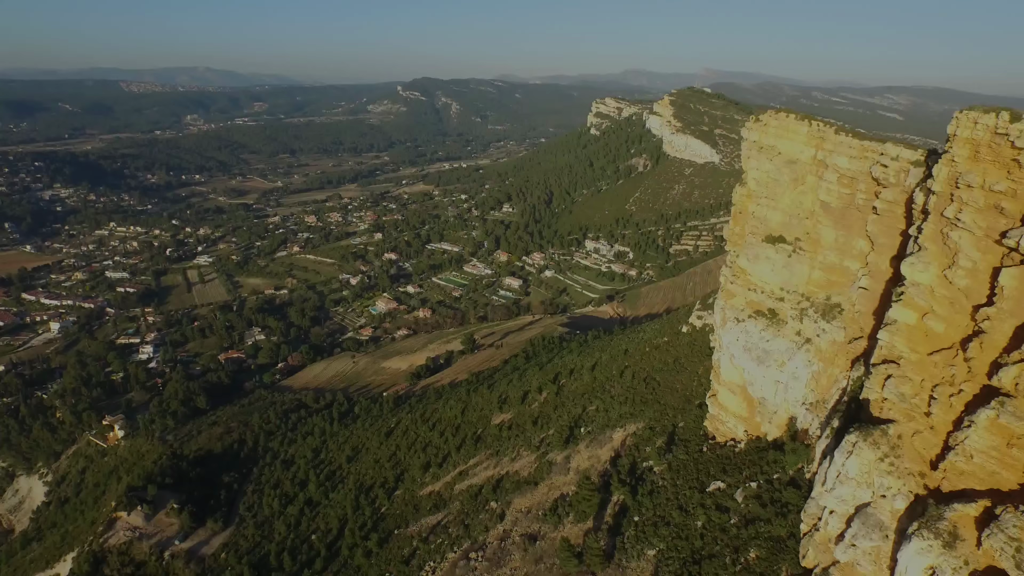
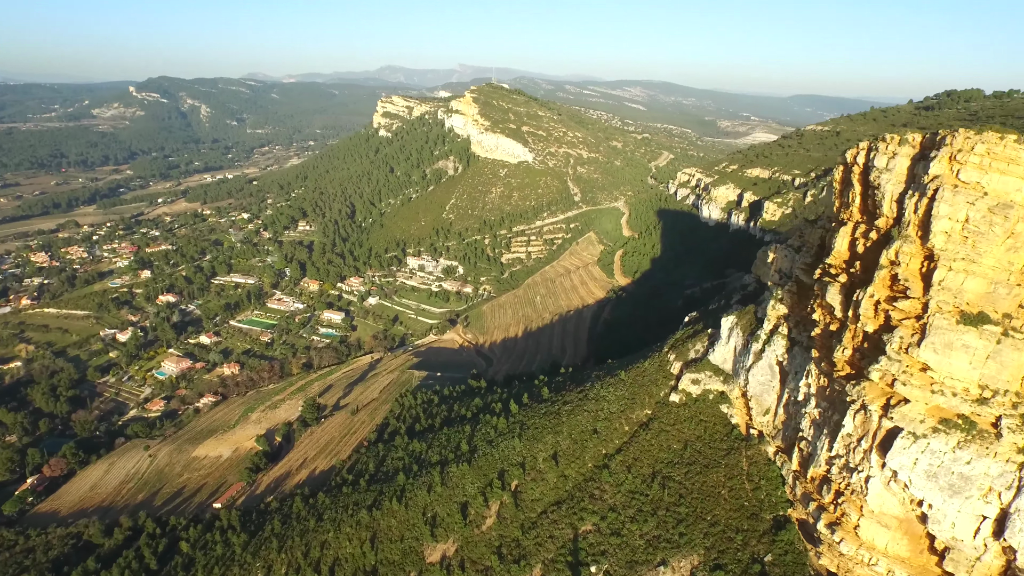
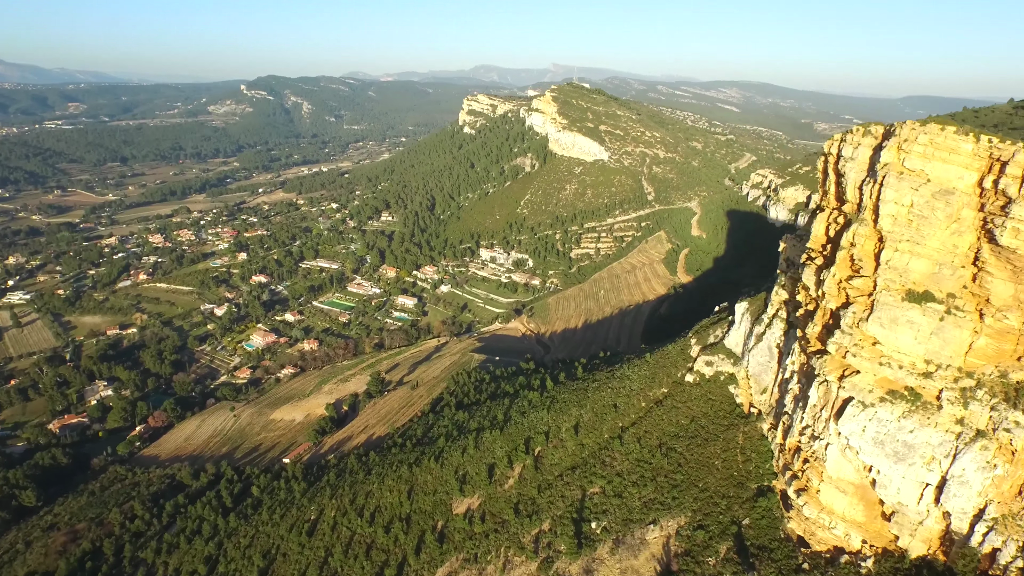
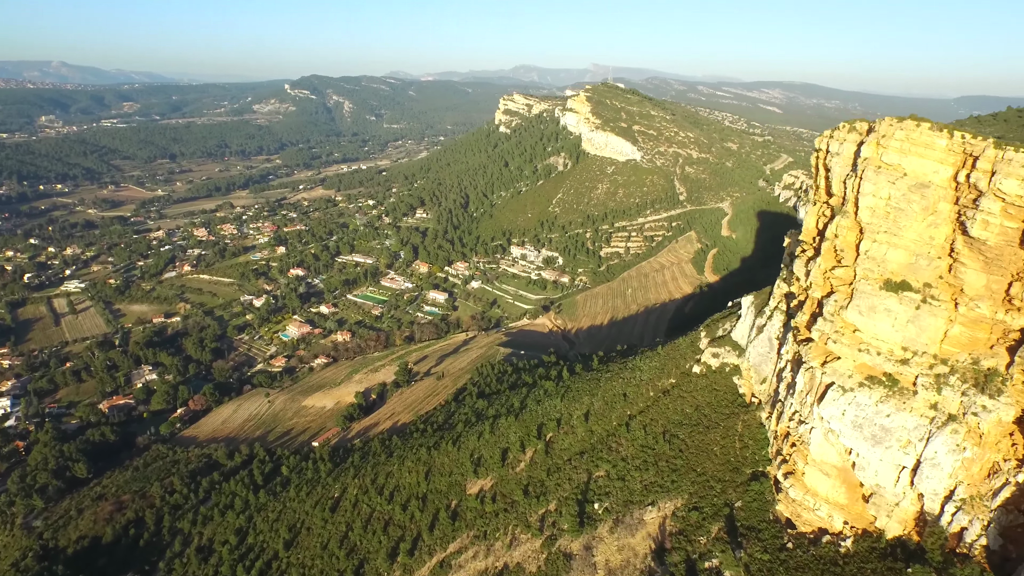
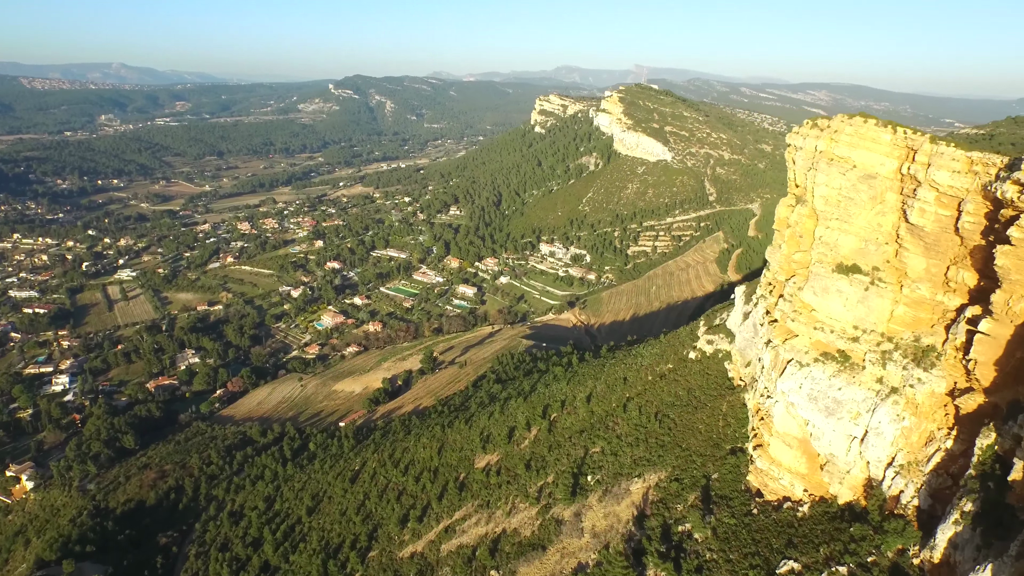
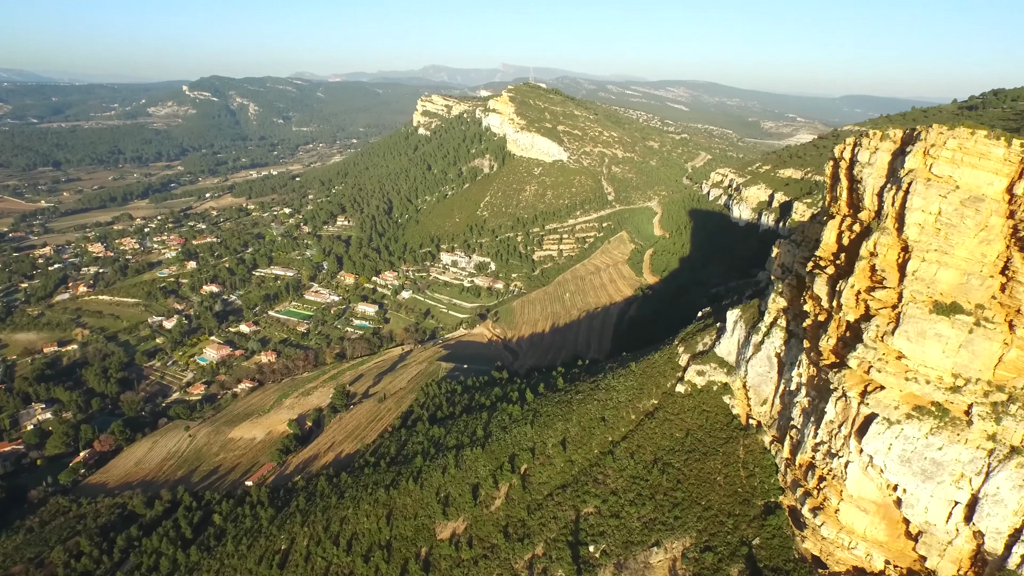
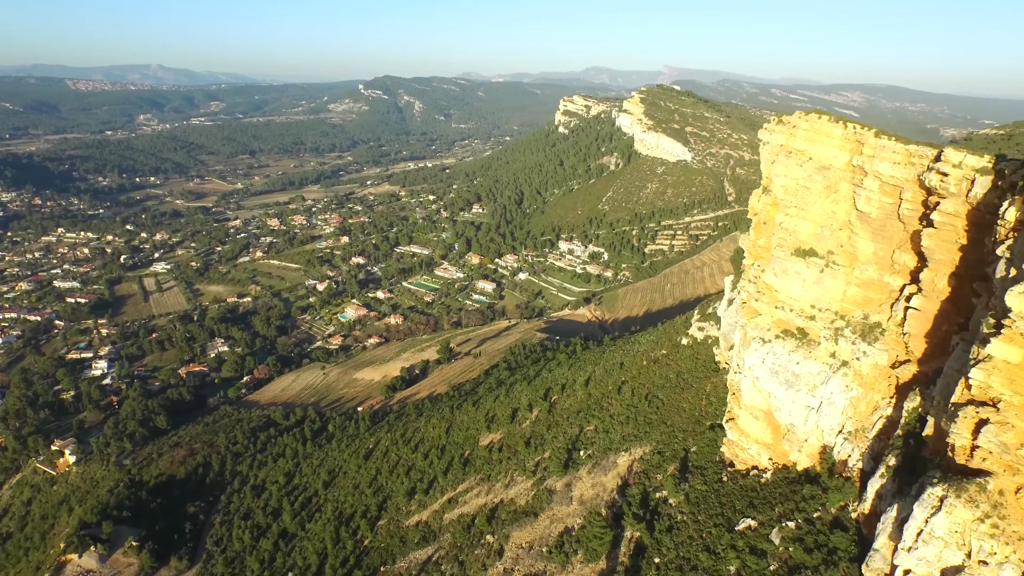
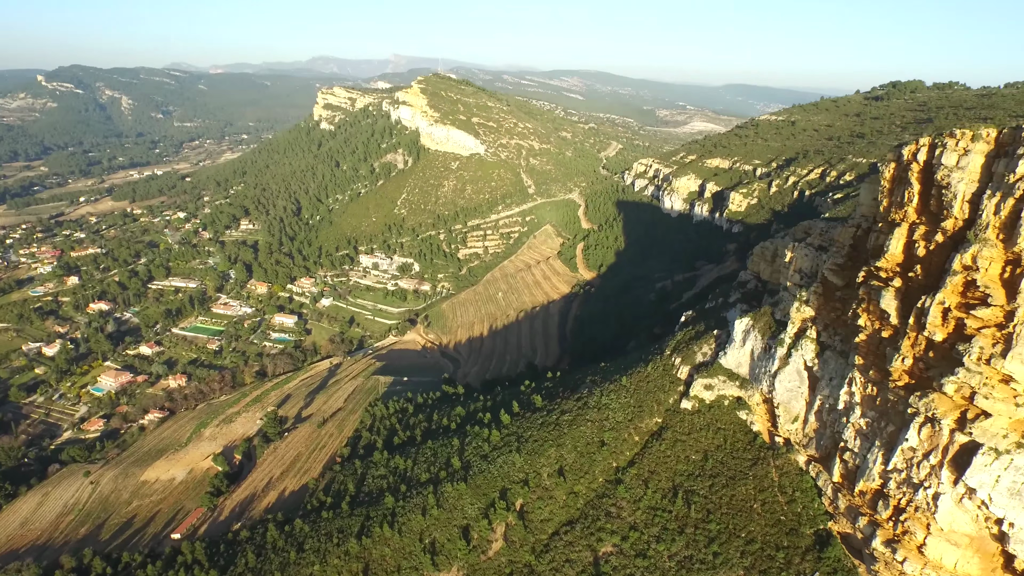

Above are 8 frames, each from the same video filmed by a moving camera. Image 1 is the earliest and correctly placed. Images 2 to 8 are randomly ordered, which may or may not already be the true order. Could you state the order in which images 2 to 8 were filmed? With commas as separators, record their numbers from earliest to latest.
7, 5, 4, 3, 6, 2, 8
